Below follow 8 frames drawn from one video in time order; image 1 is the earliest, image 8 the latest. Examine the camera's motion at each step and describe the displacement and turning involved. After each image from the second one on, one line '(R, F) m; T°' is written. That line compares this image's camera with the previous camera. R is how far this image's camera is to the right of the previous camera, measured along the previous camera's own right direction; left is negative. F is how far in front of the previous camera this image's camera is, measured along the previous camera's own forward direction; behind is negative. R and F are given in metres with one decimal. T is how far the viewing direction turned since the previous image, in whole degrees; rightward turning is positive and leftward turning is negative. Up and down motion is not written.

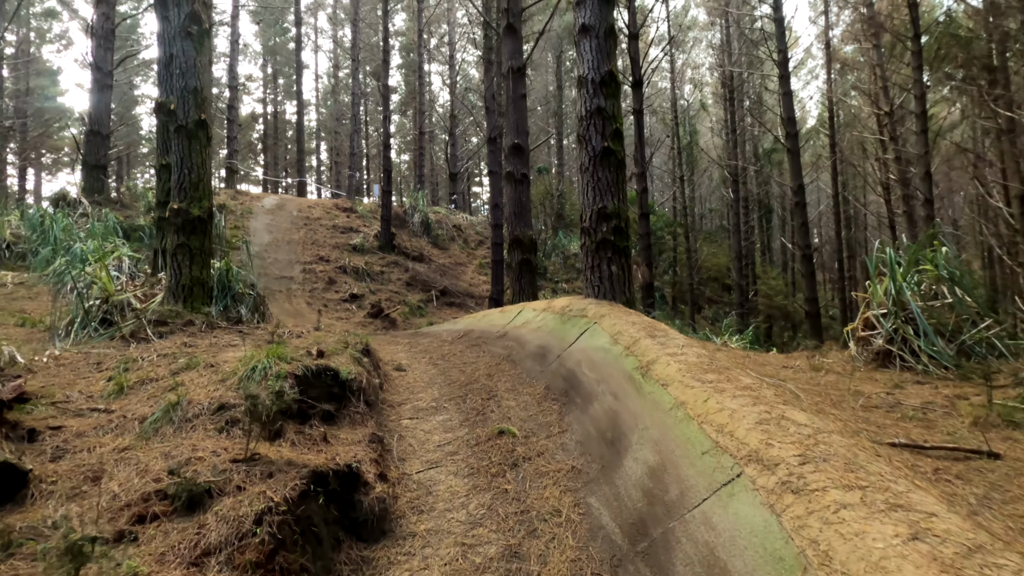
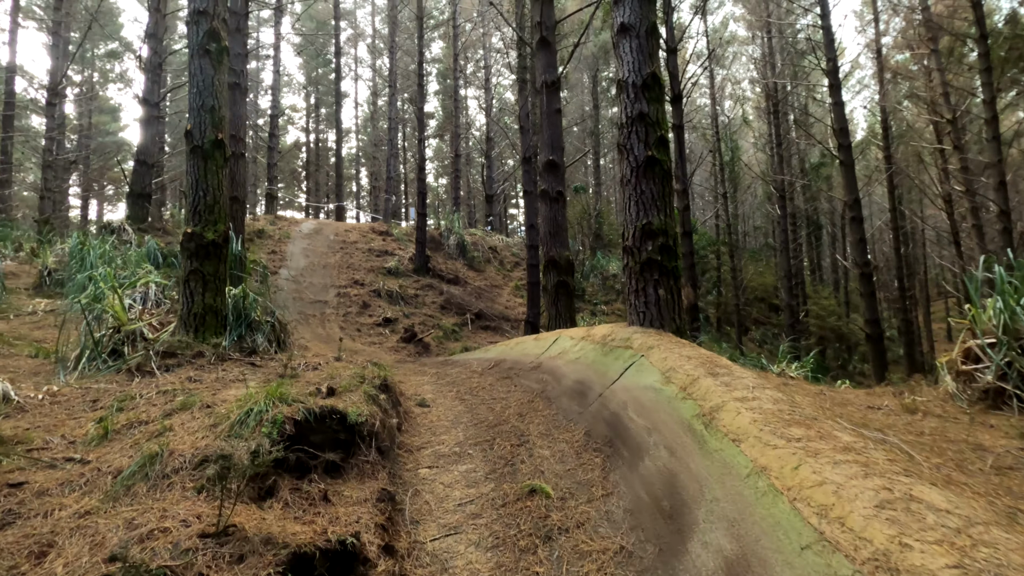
(0.0, +0.3) m; -4°
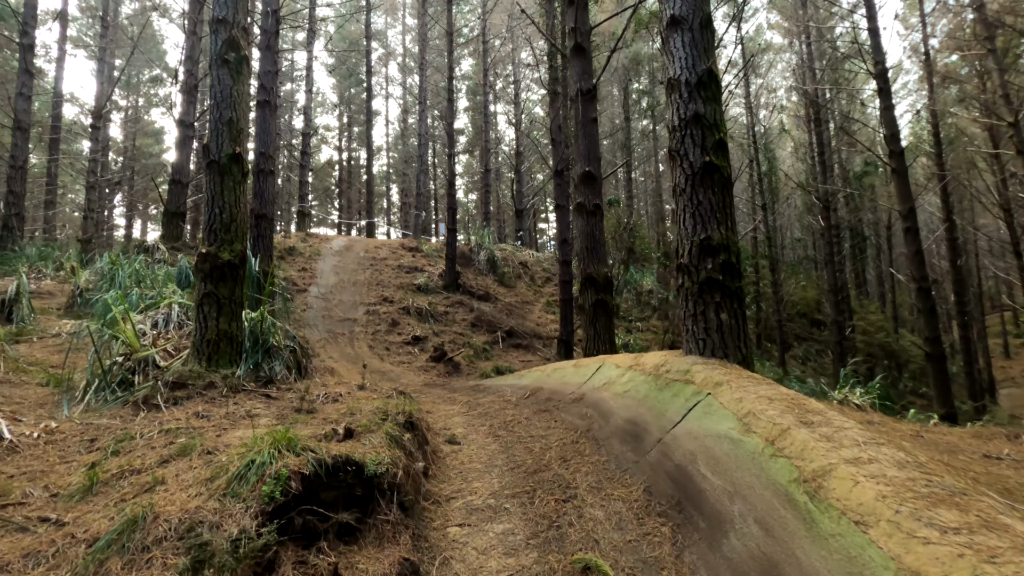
(-0.1, +0.3) m; -3°
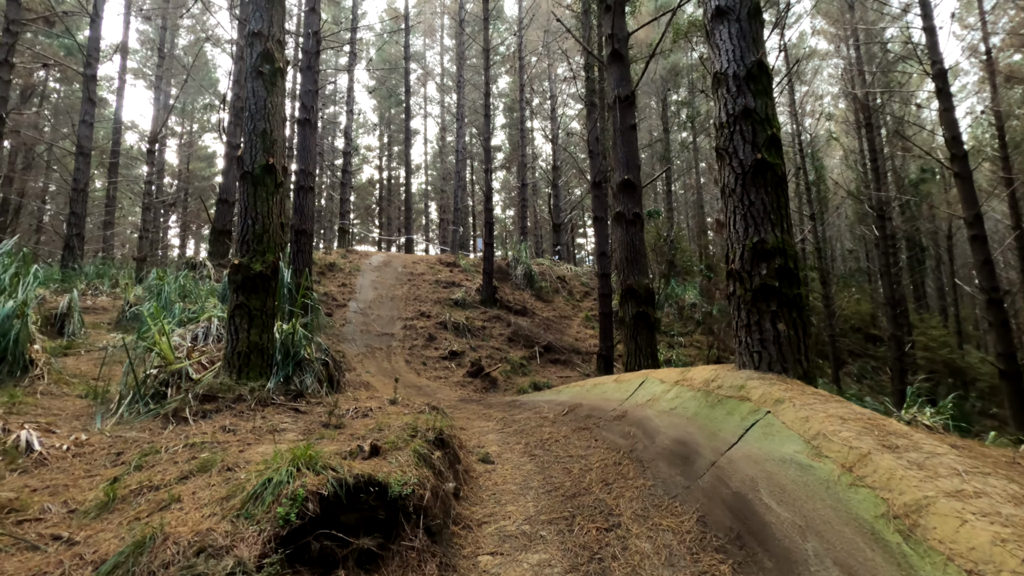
(0.0, +0.1) m; -4°
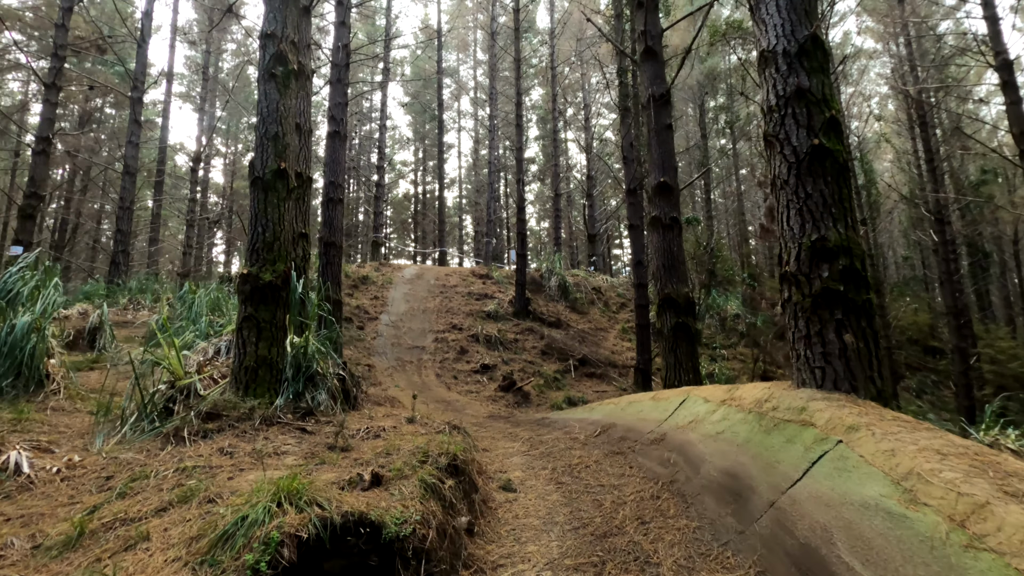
(+0.1, +0.3) m; -4°
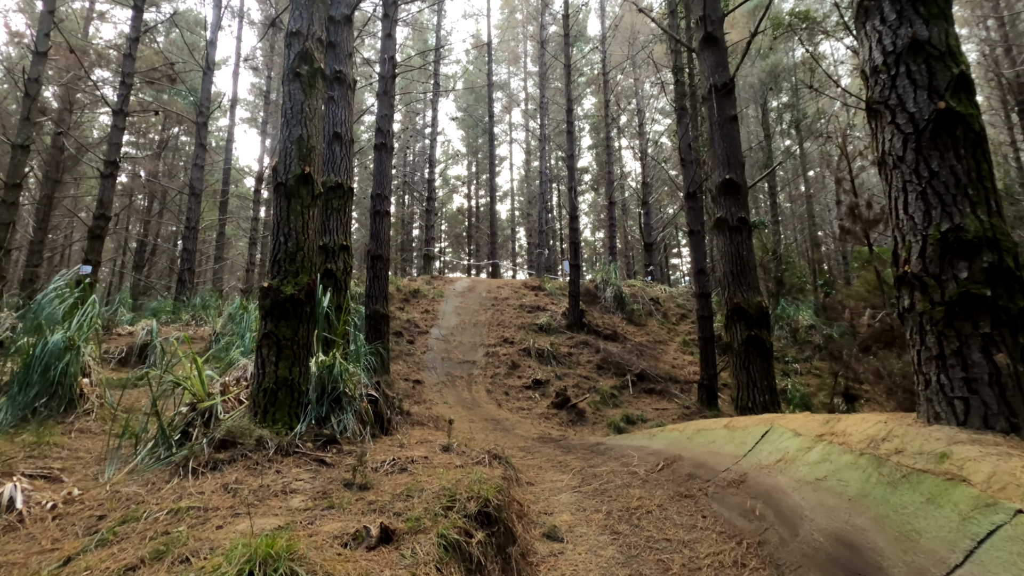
(0.0, +0.4) m; -6°
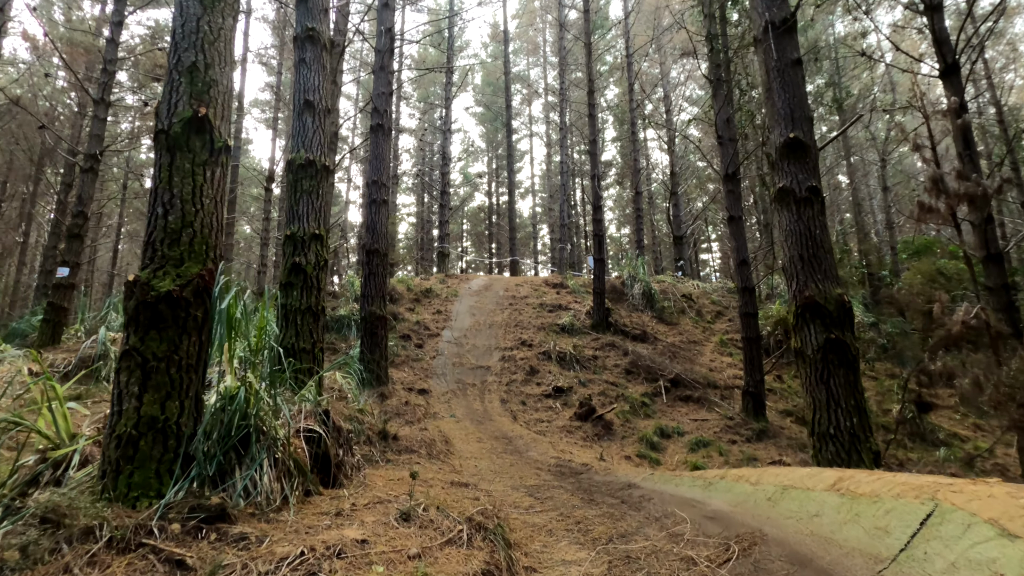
(+0.1, +0.9) m; -3°
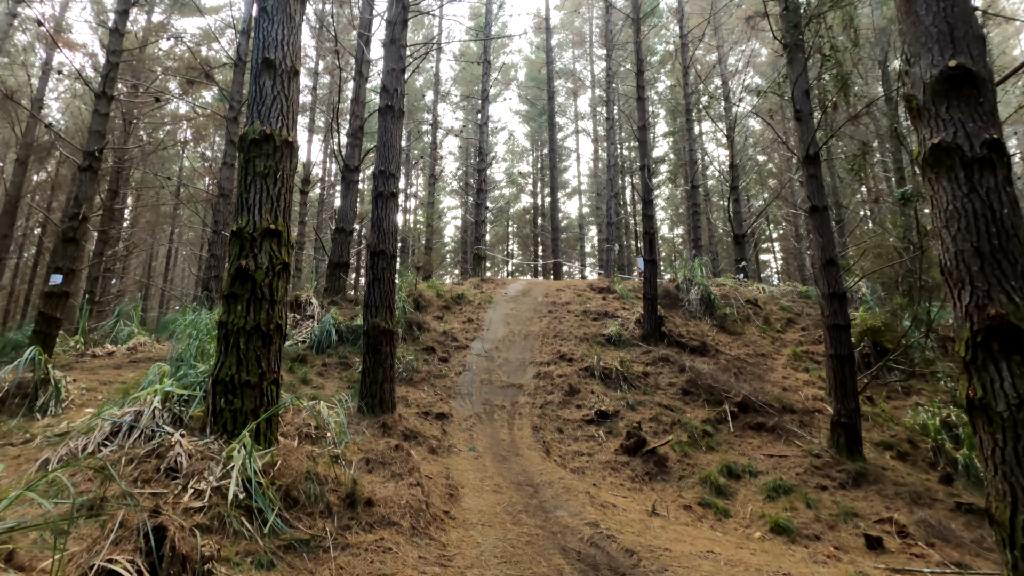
(+0.2, +1.1) m; -5°
